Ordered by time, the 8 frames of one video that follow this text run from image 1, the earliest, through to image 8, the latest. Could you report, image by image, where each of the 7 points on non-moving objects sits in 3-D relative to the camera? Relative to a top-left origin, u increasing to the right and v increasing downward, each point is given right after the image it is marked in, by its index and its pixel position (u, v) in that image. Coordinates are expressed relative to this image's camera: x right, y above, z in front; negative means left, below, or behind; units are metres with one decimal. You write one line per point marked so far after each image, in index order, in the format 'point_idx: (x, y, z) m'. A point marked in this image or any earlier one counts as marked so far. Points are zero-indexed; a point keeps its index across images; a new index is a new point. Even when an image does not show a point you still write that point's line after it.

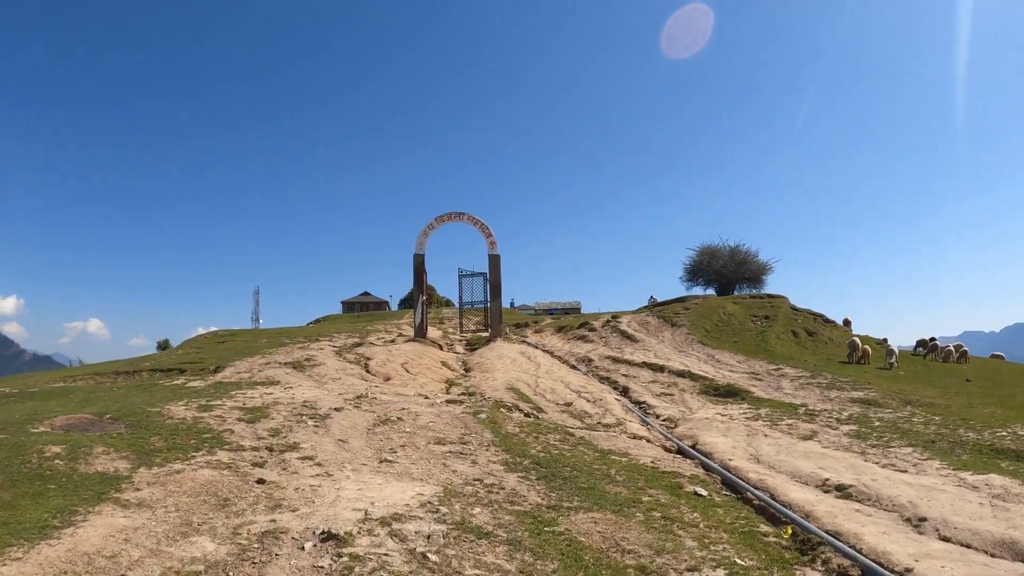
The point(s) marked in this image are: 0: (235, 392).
0: (-6.1, -2.3, +12.7) m
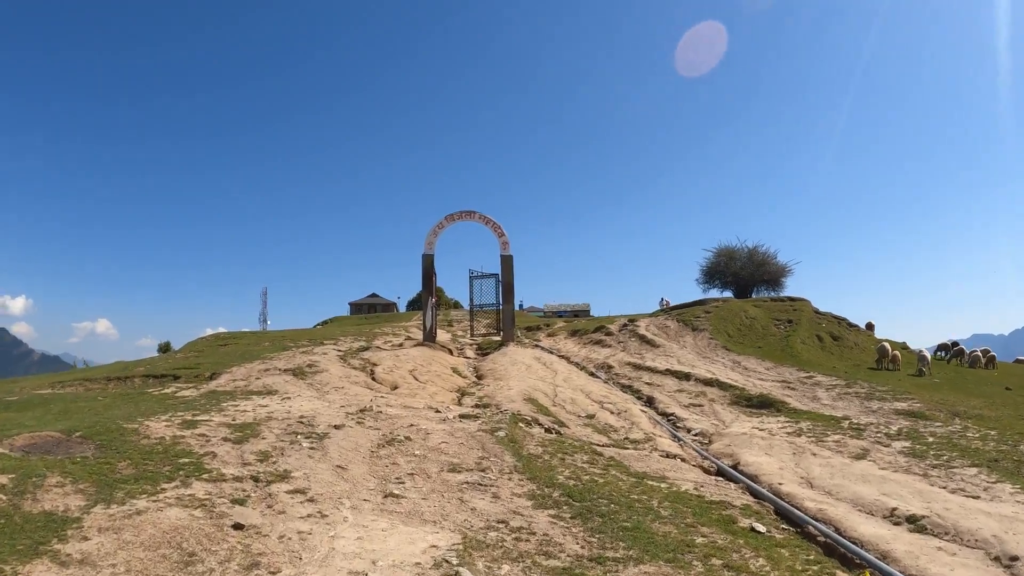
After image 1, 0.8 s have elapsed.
0: (-5.7, -2.3, +11.5) m
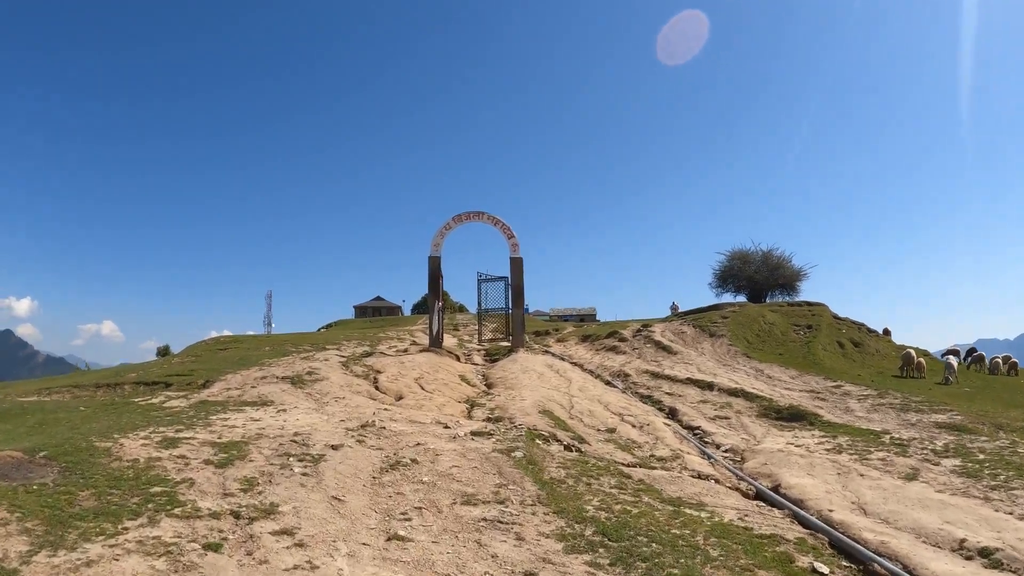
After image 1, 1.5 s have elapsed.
0: (-5.4, -2.4, +10.6) m
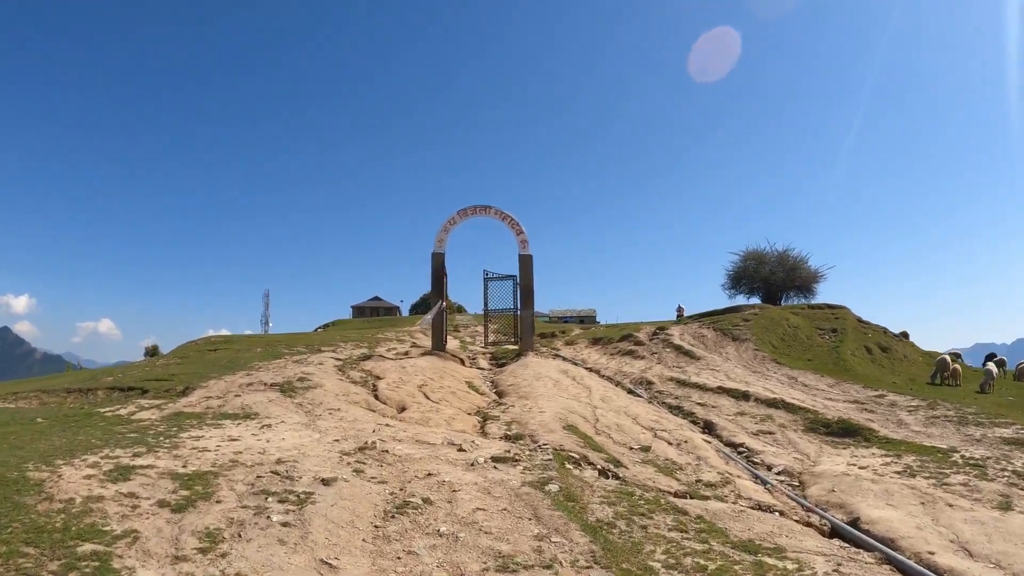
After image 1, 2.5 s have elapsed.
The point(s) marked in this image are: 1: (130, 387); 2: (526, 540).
0: (-5.0, -2.3, +8.9) m
1: (-10.8, -2.8, +16.4) m
2: (+0.1, -2.2, +5.2) m
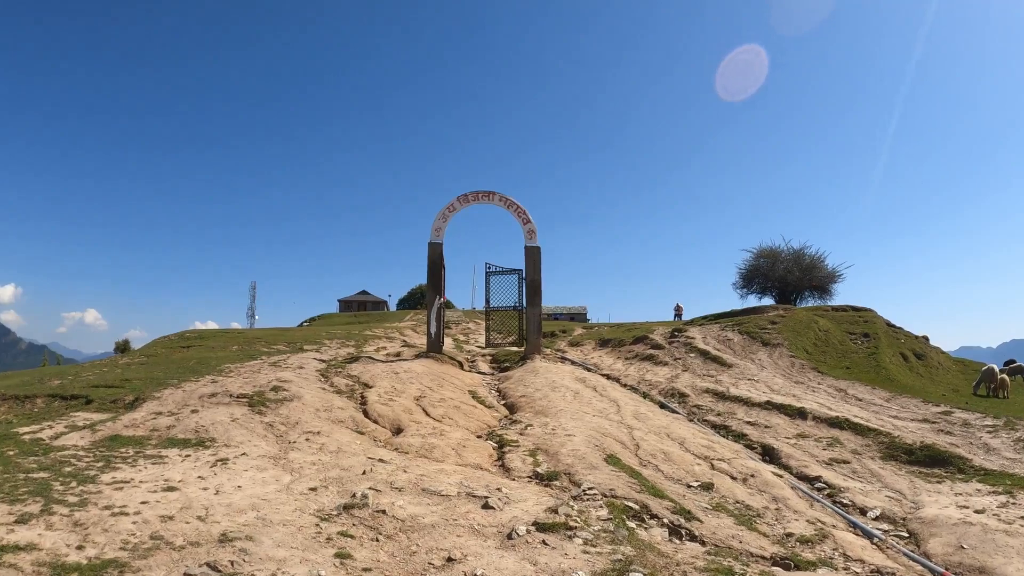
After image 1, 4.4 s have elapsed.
0: (-4.6, -2.1, +6.6) m
1: (-10.5, -2.5, +13.9) m
2: (+0.7, -2.2, +2.9) m
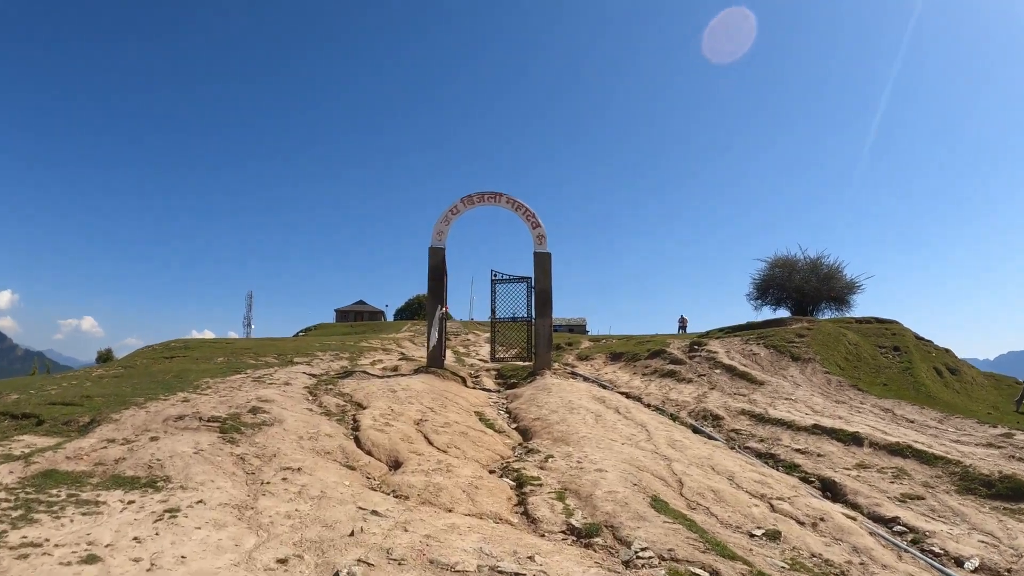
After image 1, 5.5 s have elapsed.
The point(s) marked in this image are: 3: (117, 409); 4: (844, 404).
0: (-4.3, -2.1, +4.9) m
1: (-10.3, -2.7, +12.2) m
2: (+1.0, -2.2, +1.3) m
3: (-7.8, -2.4, +11.5) m
4: (+8.1, -2.8, +14.1) m
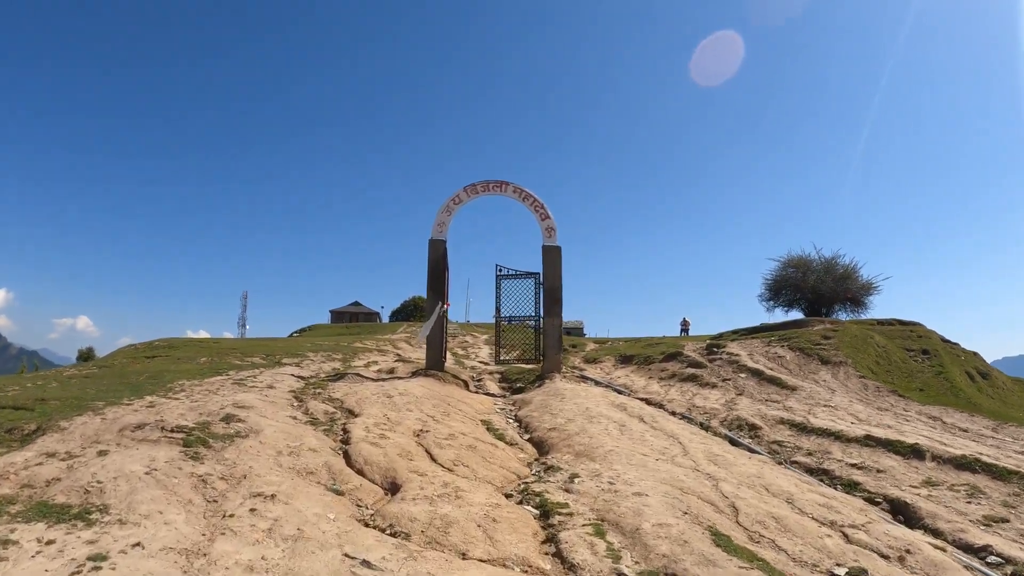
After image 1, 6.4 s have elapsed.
0: (-4.0, -1.9, +3.5) m
1: (-10.0, -2.5, +10.7) m
2: (+1.3, -2.0, -0.1) m
3: (-7.6, -2.2, +10.0) m
4: (+8.3, -2.7, +12.8) m
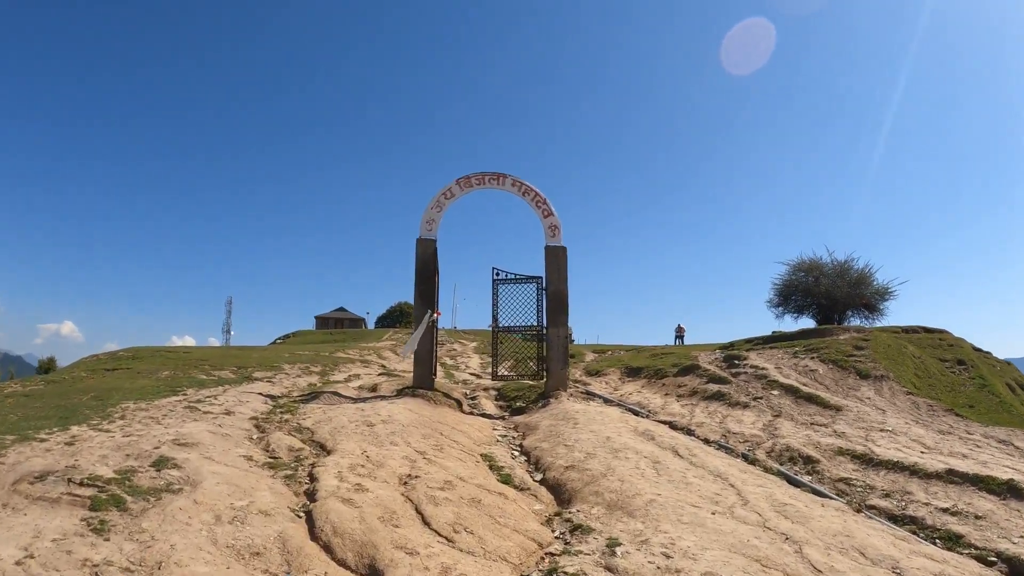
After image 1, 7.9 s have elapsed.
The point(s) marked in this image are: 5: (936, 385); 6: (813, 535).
0: (-3.7, -2.0, +1.4) m
1: (-9.9, -2.6, +8.5) m
2: (+1.7, -1.9, -2.0) m
3: (-7.4, -2.3, +7.9) m
4: (+8.4, -2.8, +11.0) m
5: (+11.3, -2.6, +15.5) m
6: (+3.3, -2.7, +6.3) m
